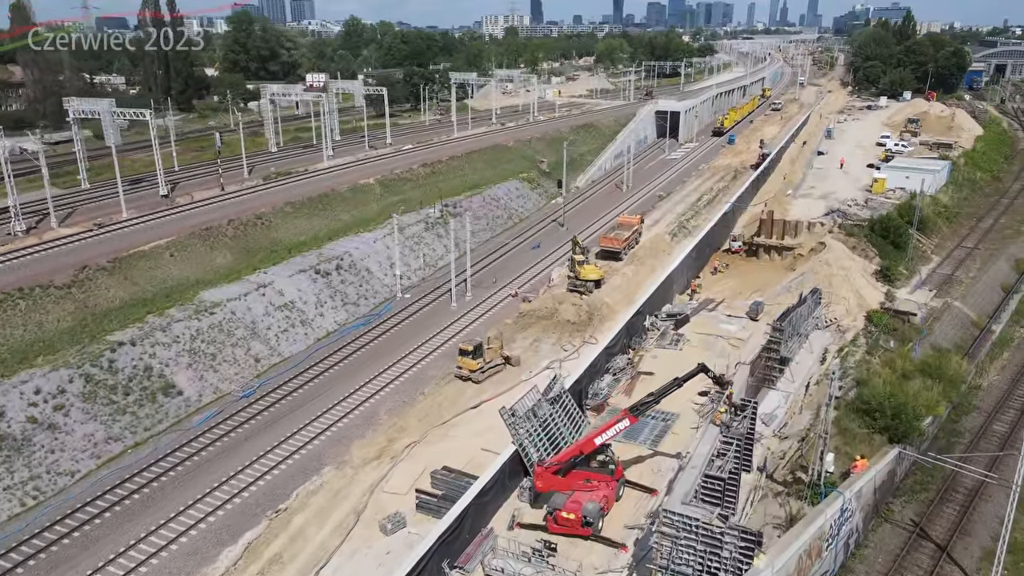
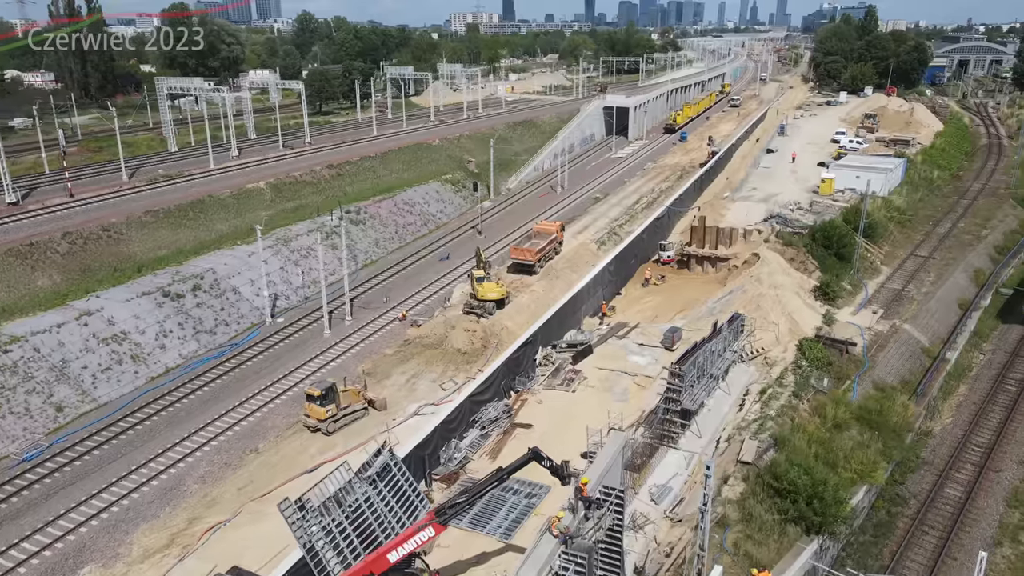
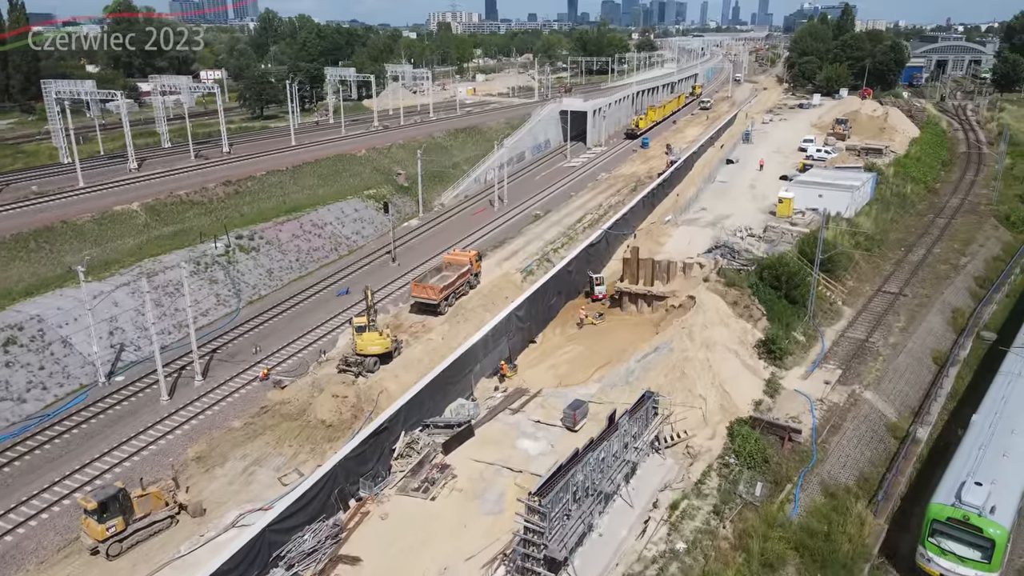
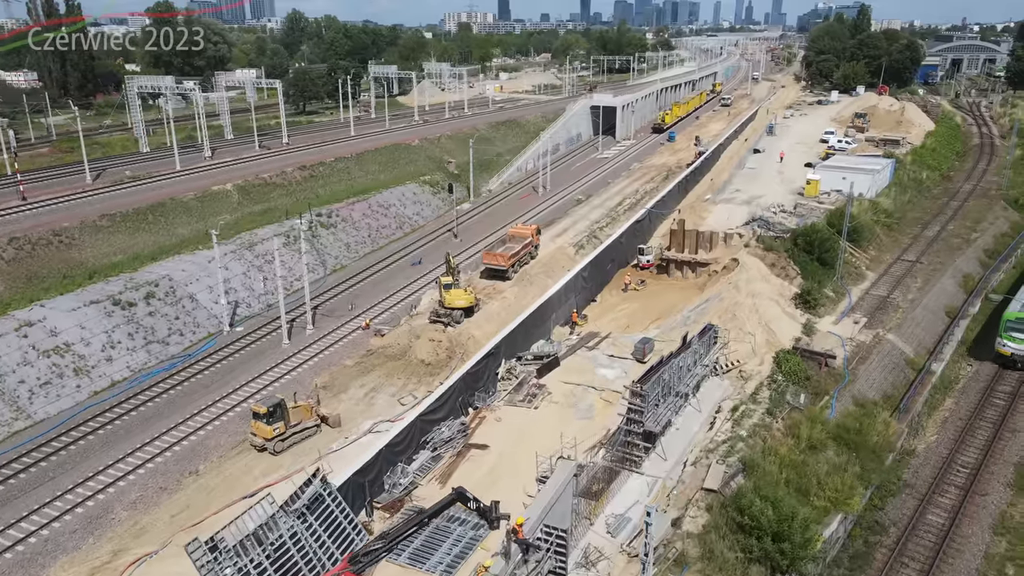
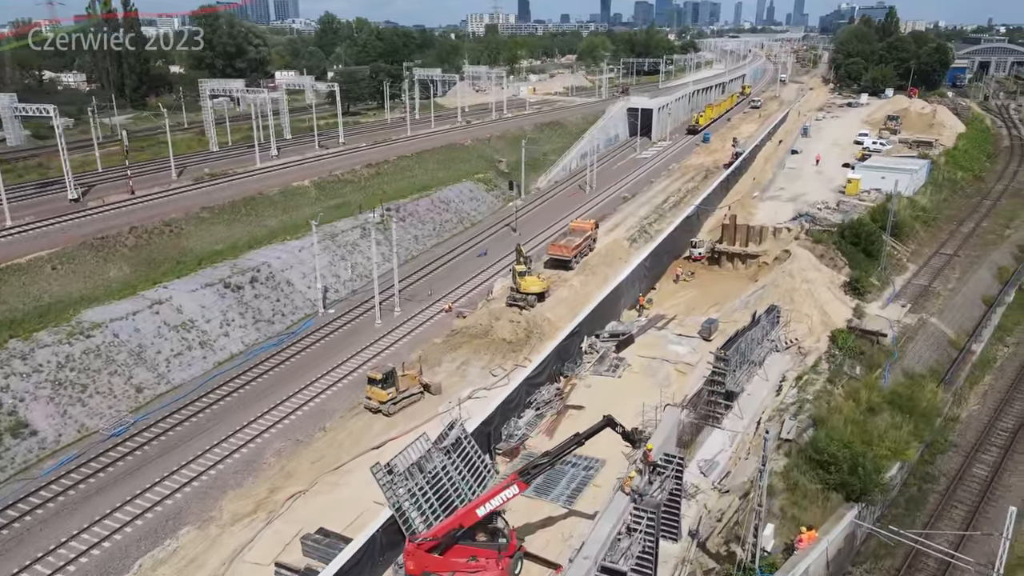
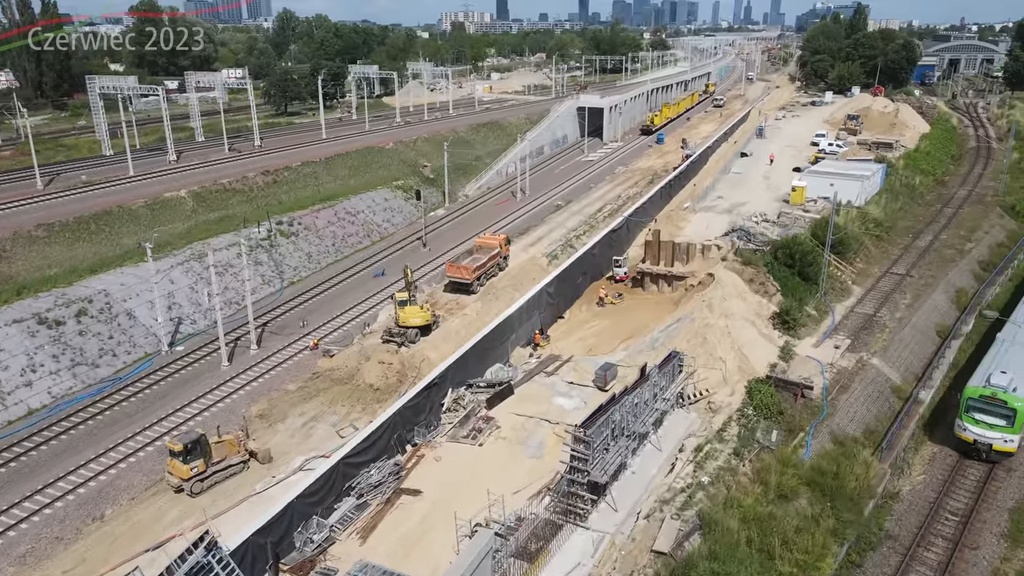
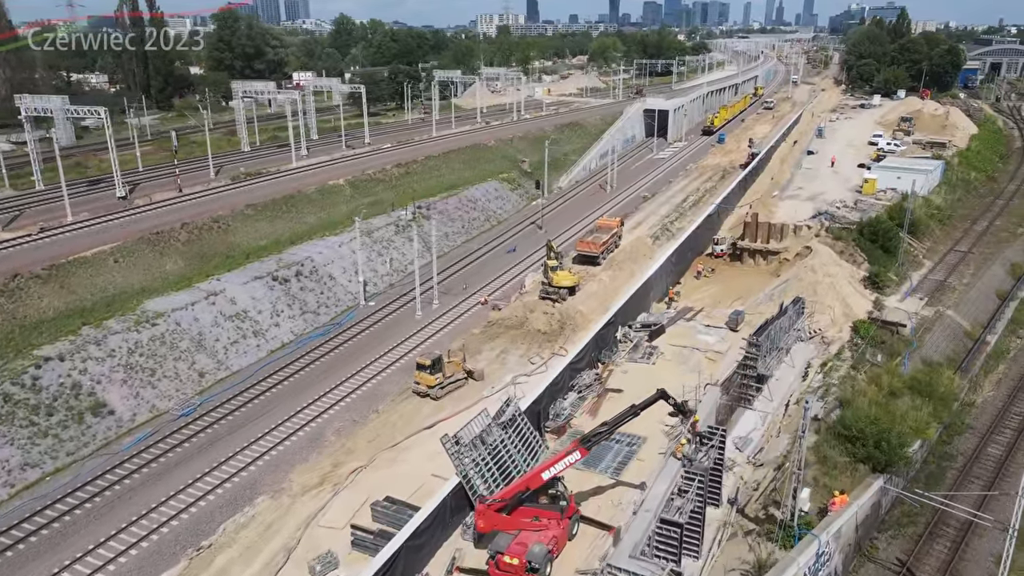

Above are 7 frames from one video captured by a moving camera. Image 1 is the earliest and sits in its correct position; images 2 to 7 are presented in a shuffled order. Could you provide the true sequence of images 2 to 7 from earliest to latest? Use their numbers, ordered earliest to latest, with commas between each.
7, 5, 2, 4, 6, 3
